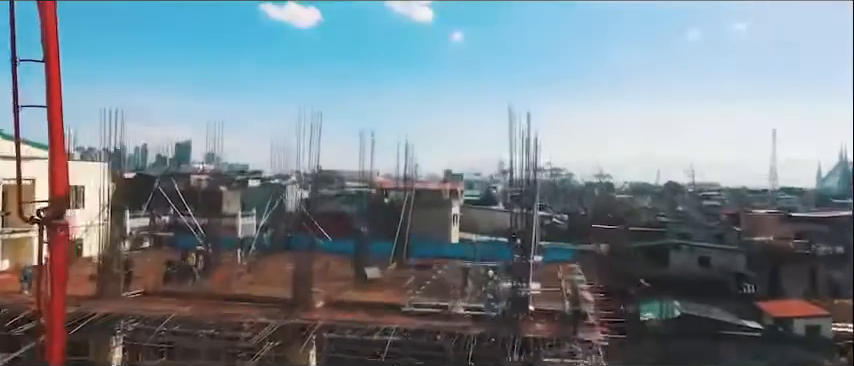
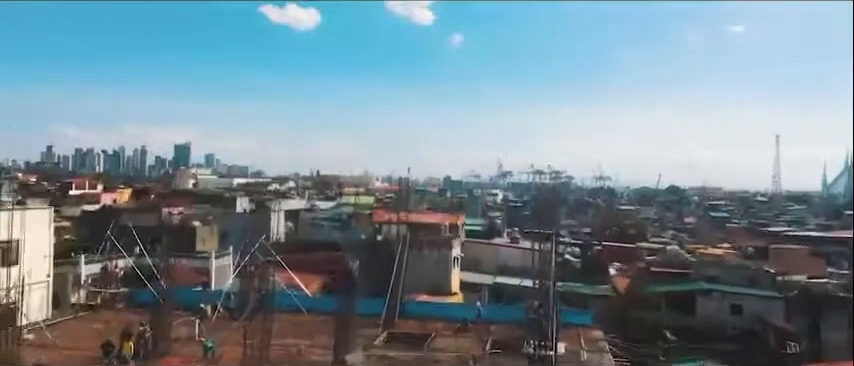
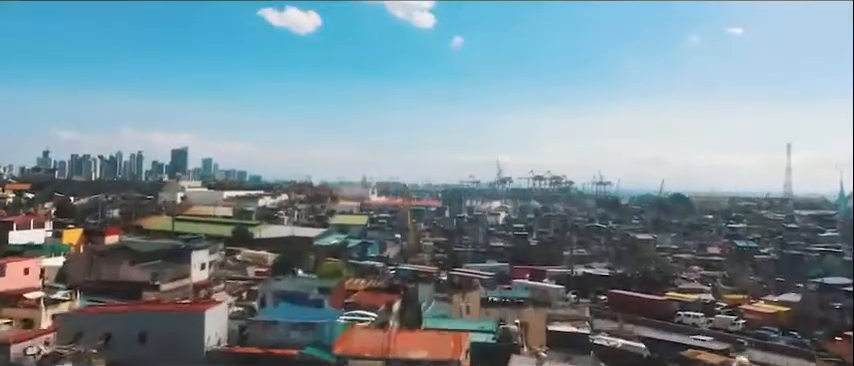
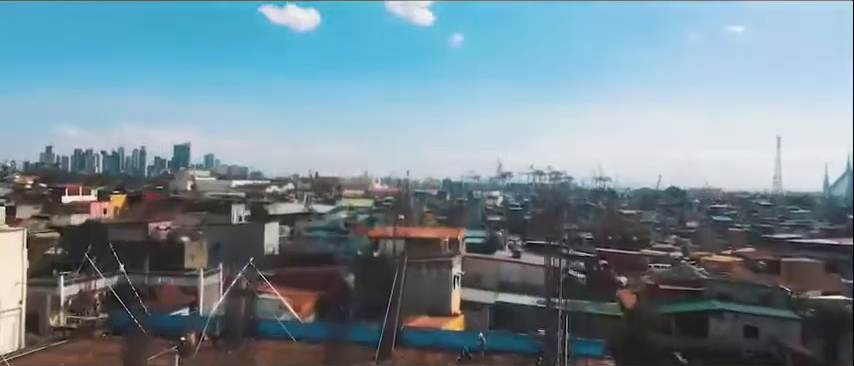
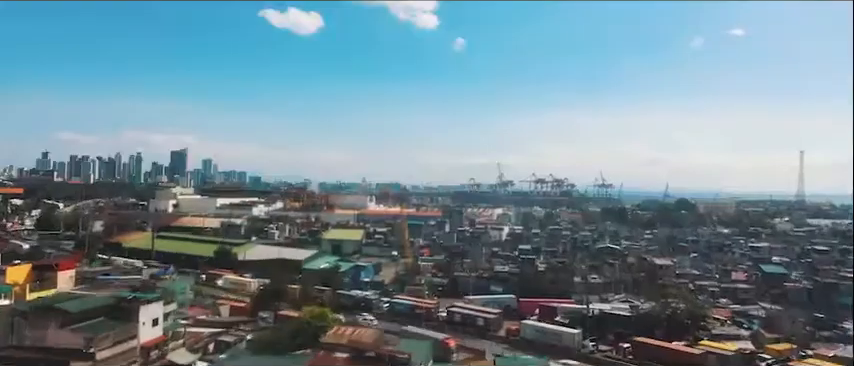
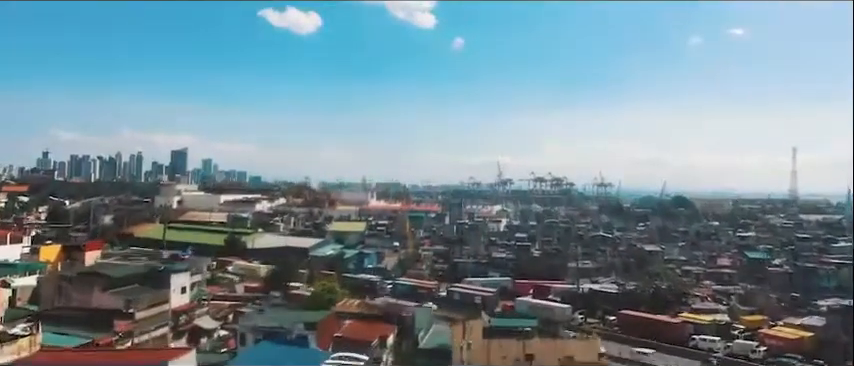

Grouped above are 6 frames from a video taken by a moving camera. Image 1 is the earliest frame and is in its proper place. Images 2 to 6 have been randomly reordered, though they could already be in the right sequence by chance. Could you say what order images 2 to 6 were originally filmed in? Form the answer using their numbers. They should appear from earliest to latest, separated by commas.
2, 4, 3, 6, 5
